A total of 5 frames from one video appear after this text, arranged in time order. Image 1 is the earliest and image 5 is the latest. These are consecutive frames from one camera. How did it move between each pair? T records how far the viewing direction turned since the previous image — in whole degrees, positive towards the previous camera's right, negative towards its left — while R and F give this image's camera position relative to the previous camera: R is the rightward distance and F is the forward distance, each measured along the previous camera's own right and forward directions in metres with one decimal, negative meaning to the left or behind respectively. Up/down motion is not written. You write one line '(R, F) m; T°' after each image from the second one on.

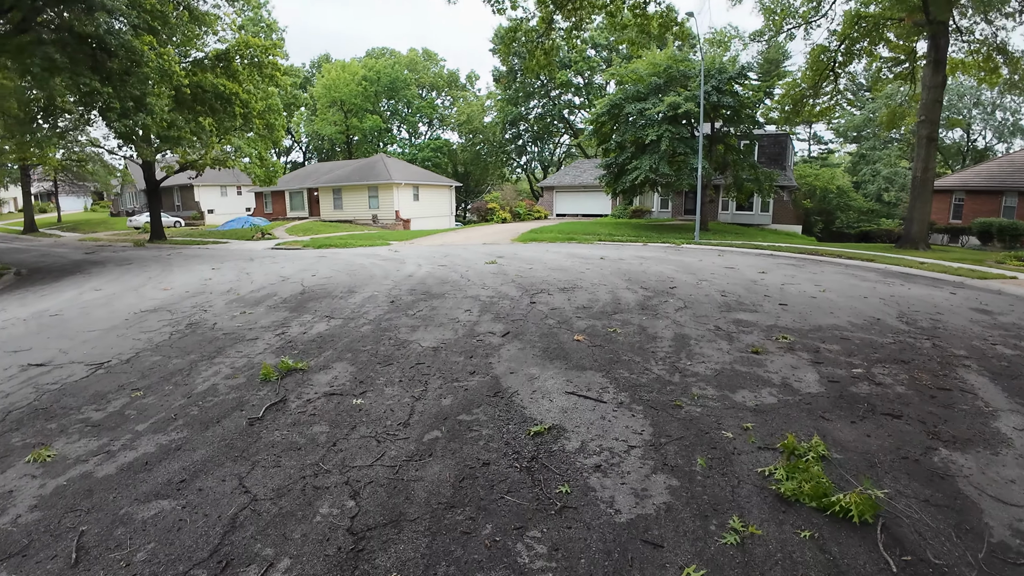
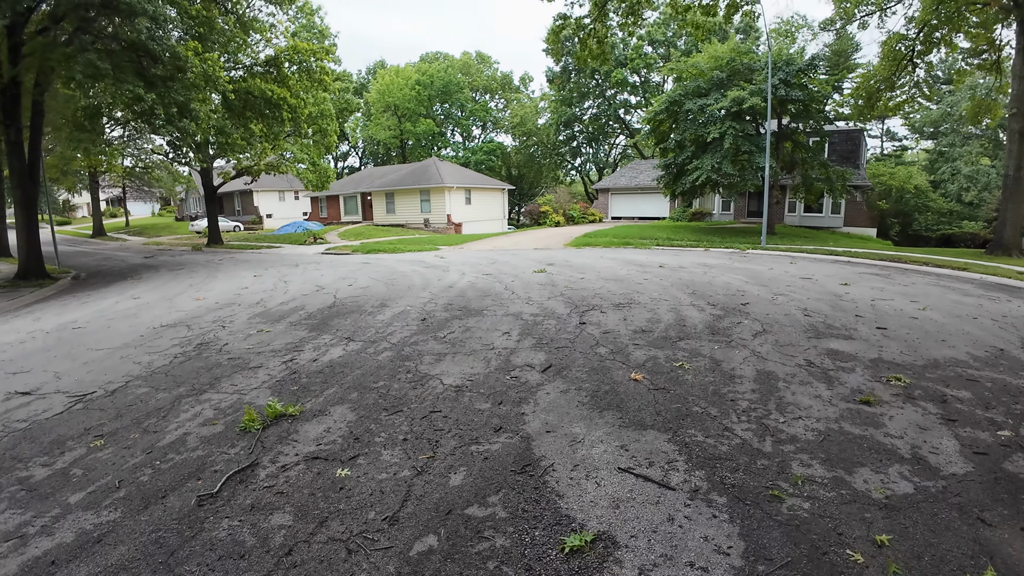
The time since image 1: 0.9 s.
(+0.1, +0.8) m; -5°
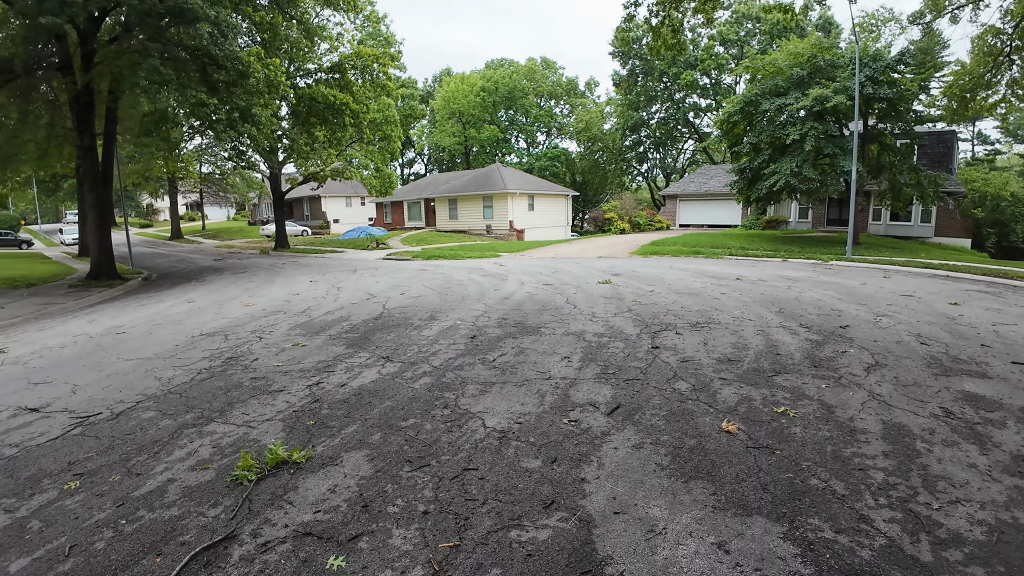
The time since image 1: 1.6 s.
(0.0, +0.7) m; -5°
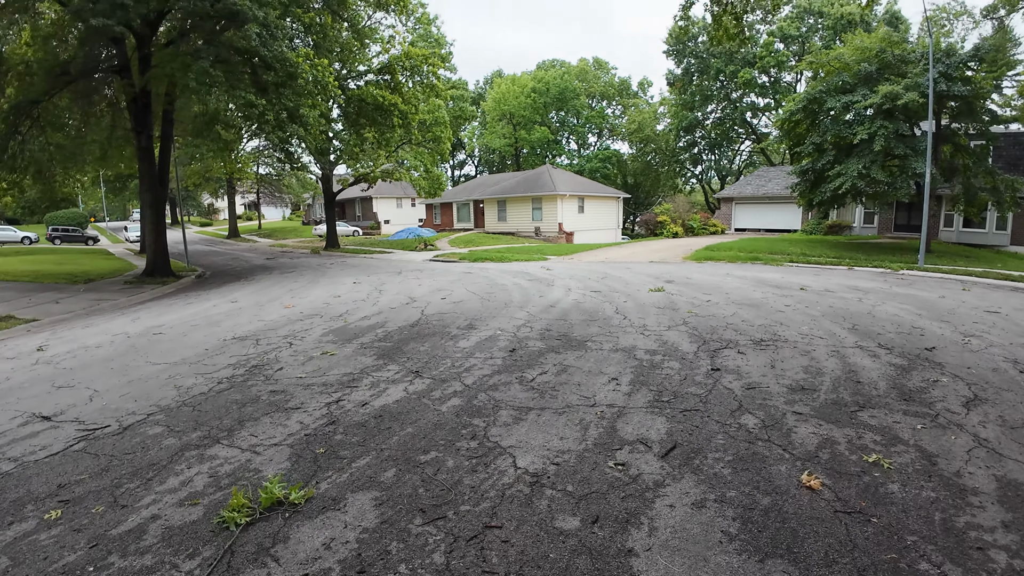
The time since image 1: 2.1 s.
(0.0, +0.4) m; -4°
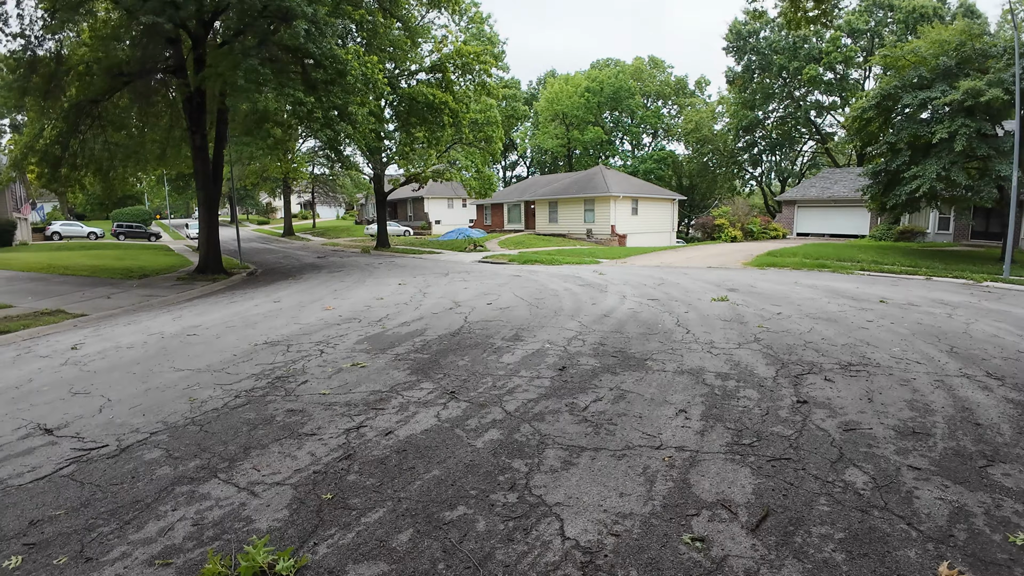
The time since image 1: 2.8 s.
(0.0, +0.5) m; -4°
